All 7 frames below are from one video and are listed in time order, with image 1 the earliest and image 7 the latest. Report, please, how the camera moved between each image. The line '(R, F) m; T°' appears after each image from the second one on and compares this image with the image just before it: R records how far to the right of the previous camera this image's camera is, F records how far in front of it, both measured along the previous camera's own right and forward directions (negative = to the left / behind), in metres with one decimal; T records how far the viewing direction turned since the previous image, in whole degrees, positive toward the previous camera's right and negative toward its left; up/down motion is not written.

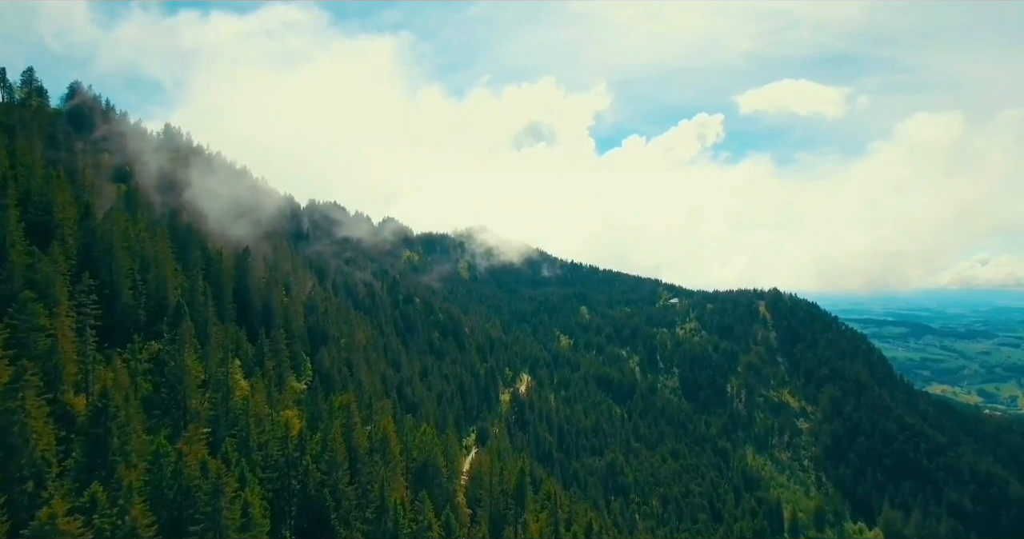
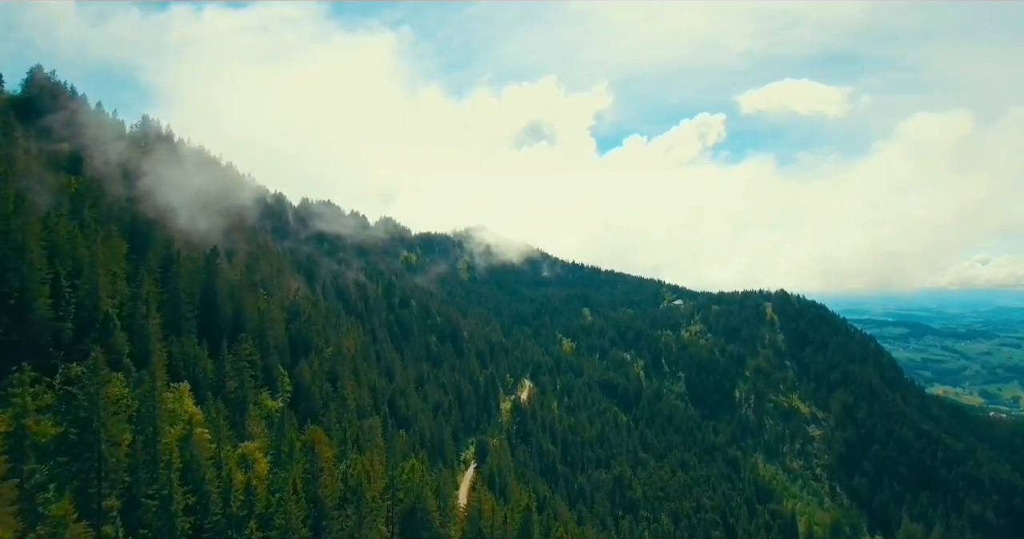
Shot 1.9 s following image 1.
(-0.4, +12.2) m; 0°
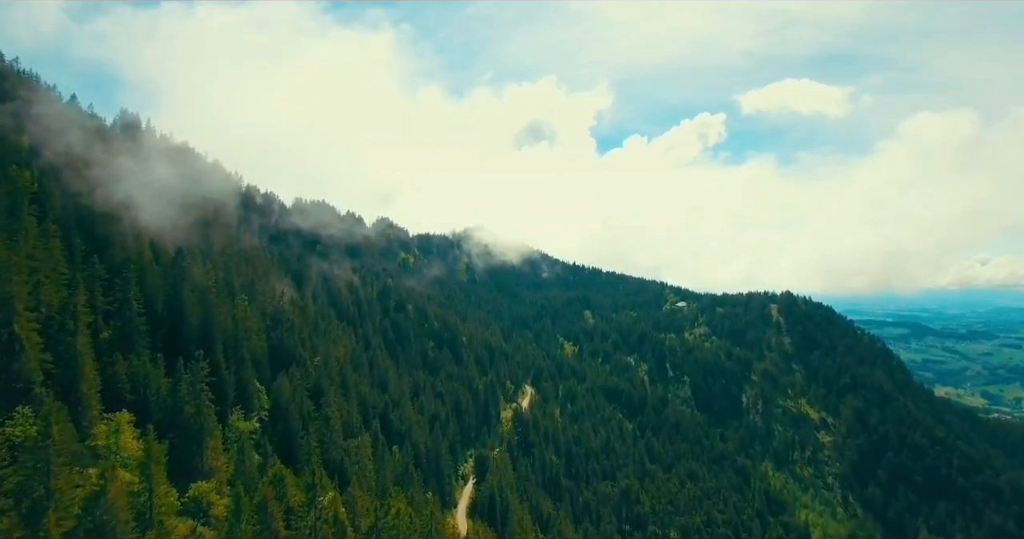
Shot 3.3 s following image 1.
(-0.3, +10.2) m; 0°
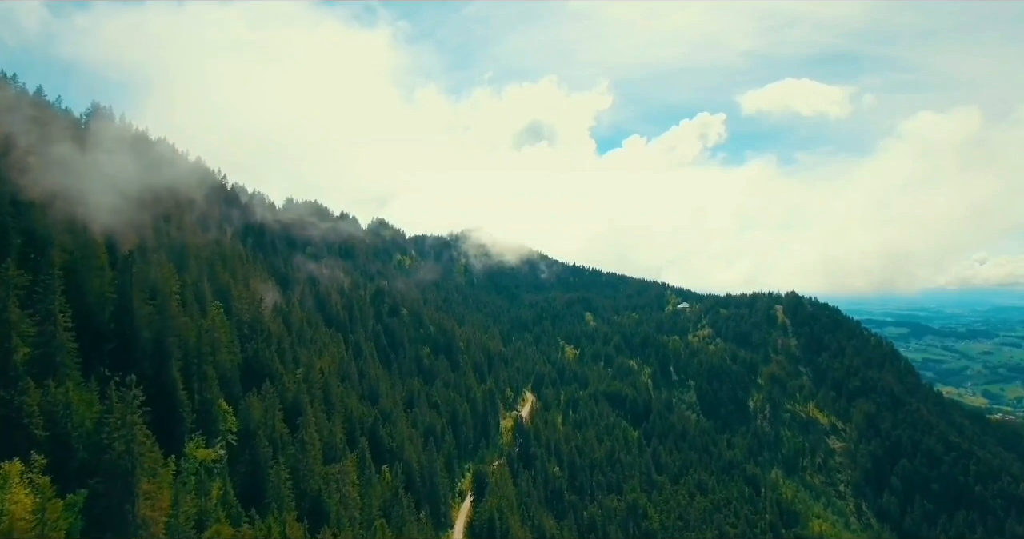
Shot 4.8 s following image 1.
(-0.1, +10.7) m; 0°
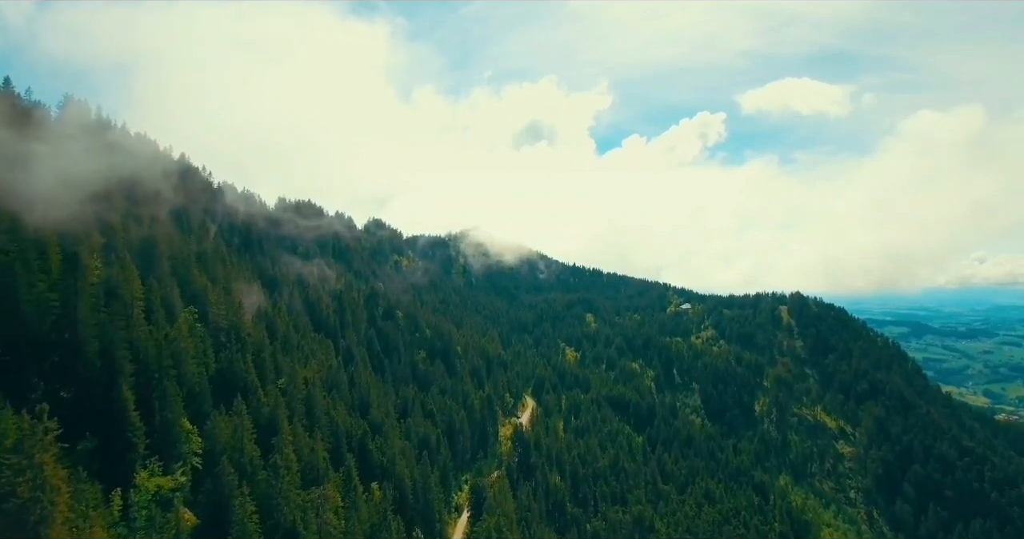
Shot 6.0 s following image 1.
(+0.2, +8.7) m; 0°
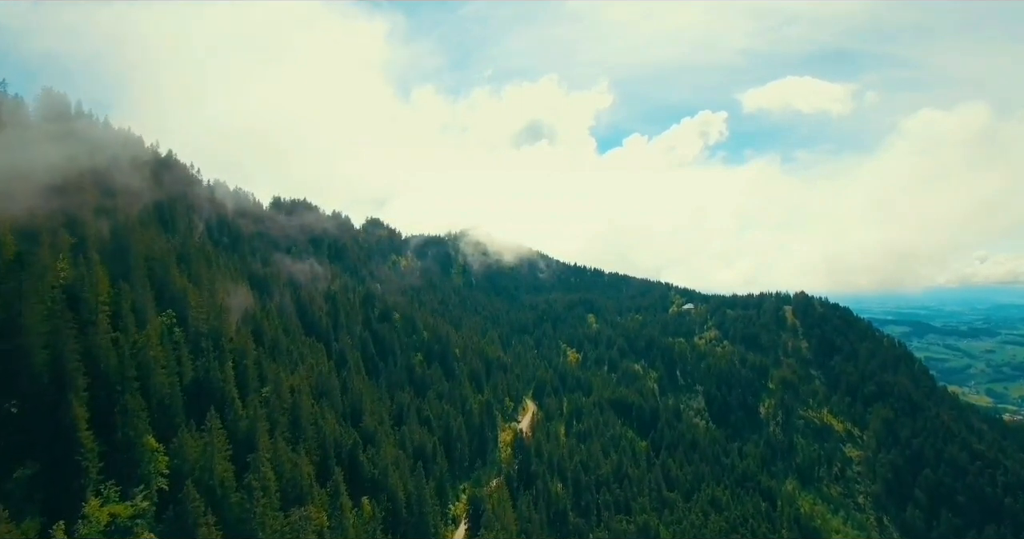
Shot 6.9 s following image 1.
(+0.3, +6.5) m; 0°
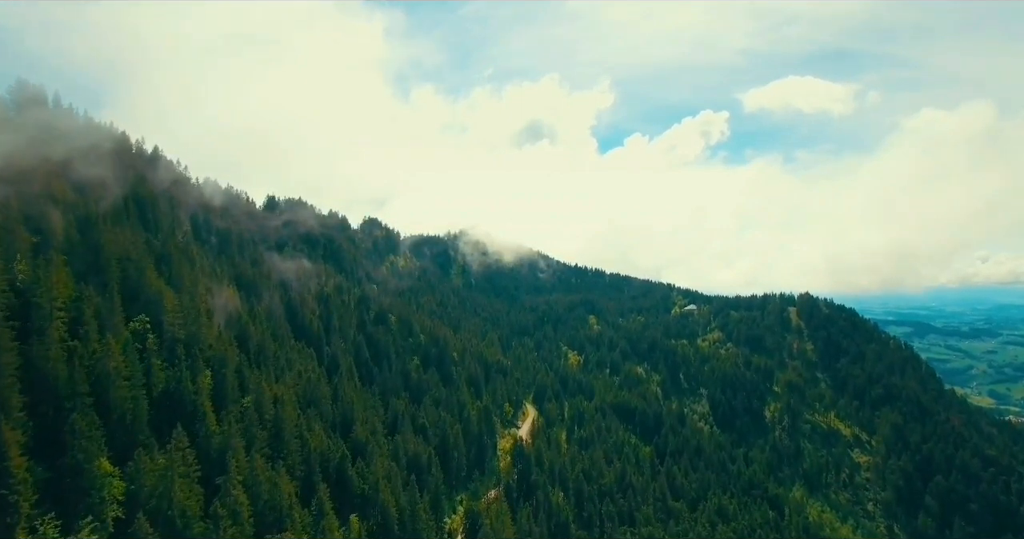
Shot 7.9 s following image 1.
(+0.2, +7.0) m; 0°
